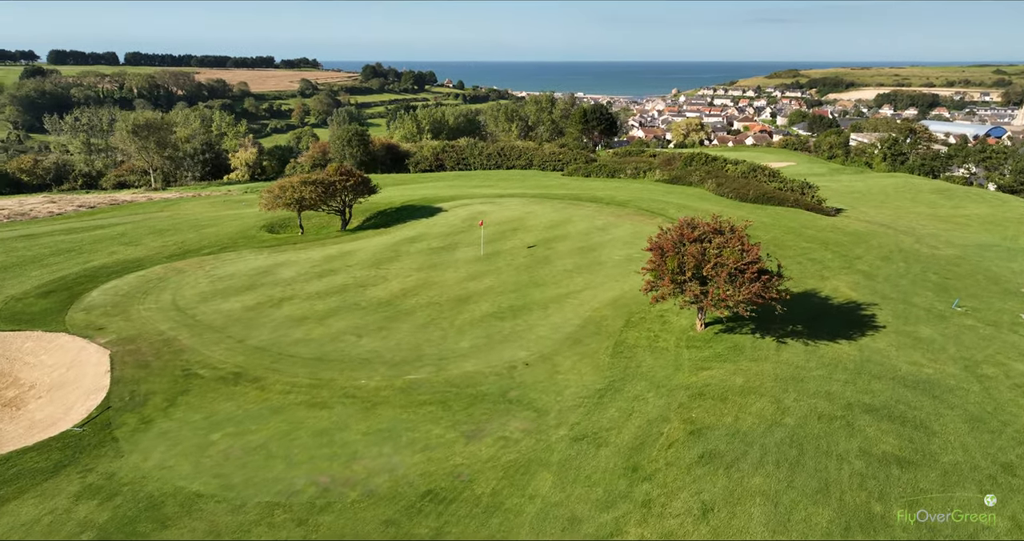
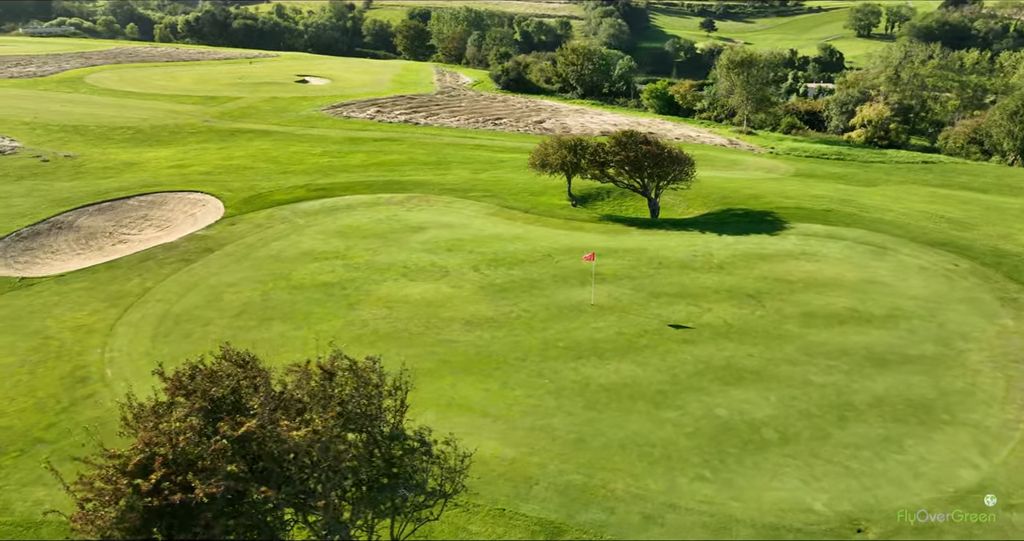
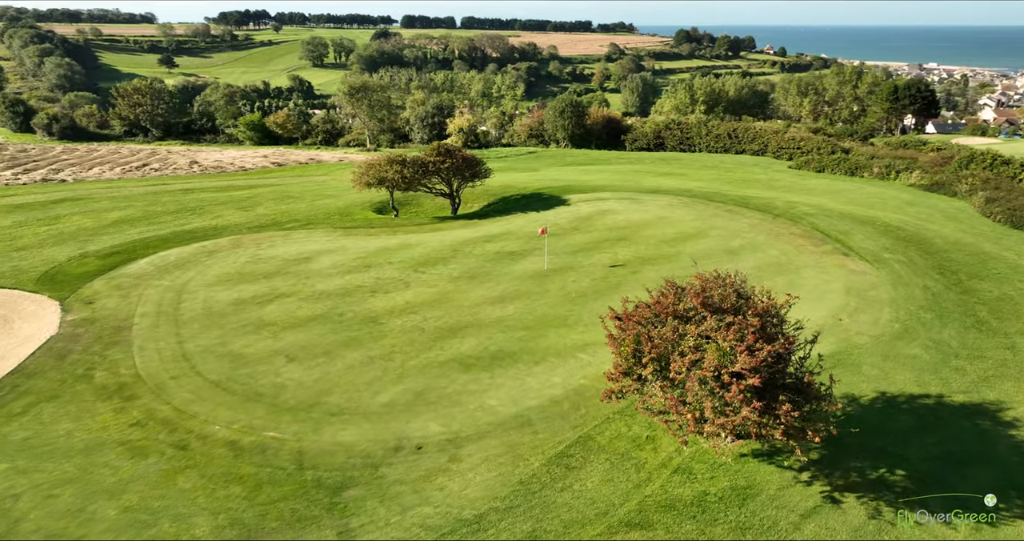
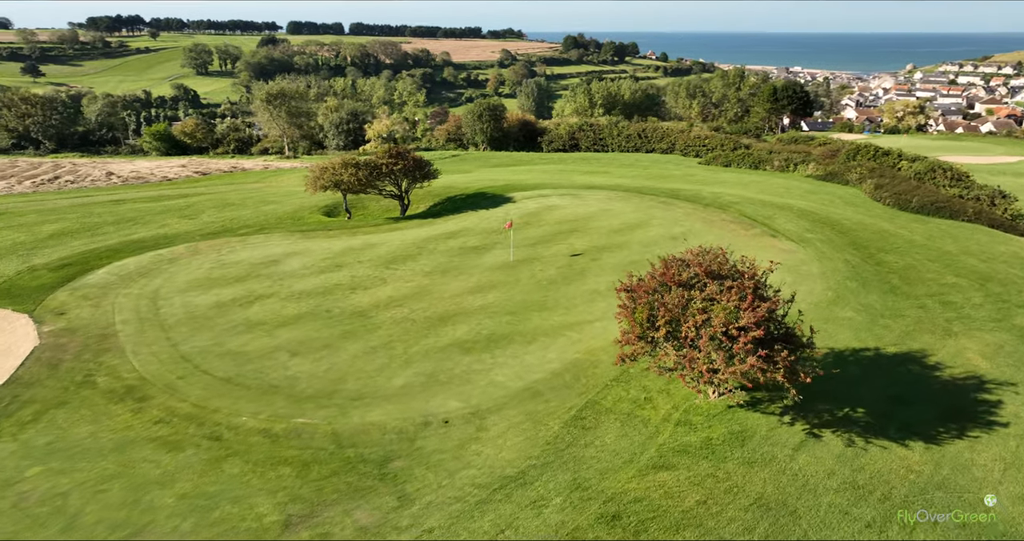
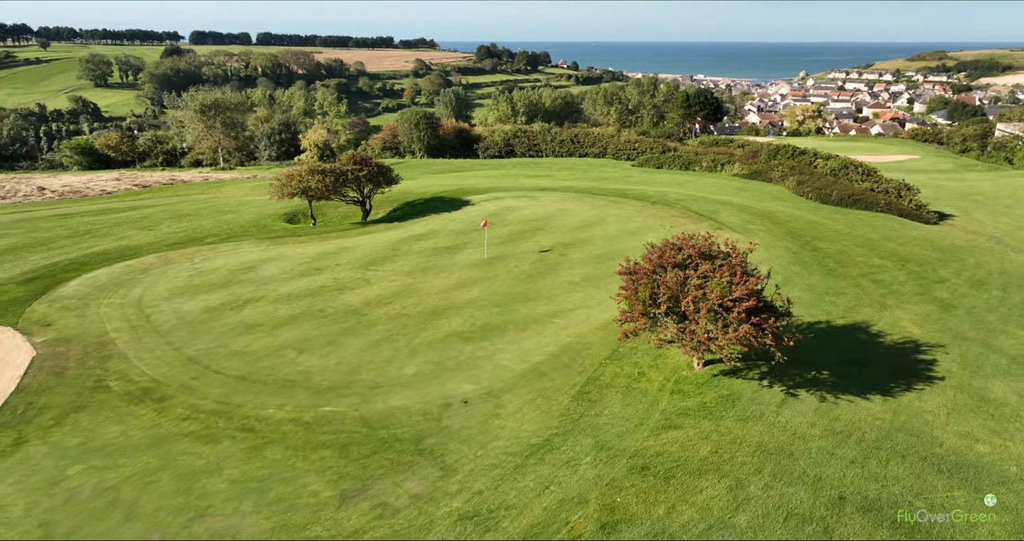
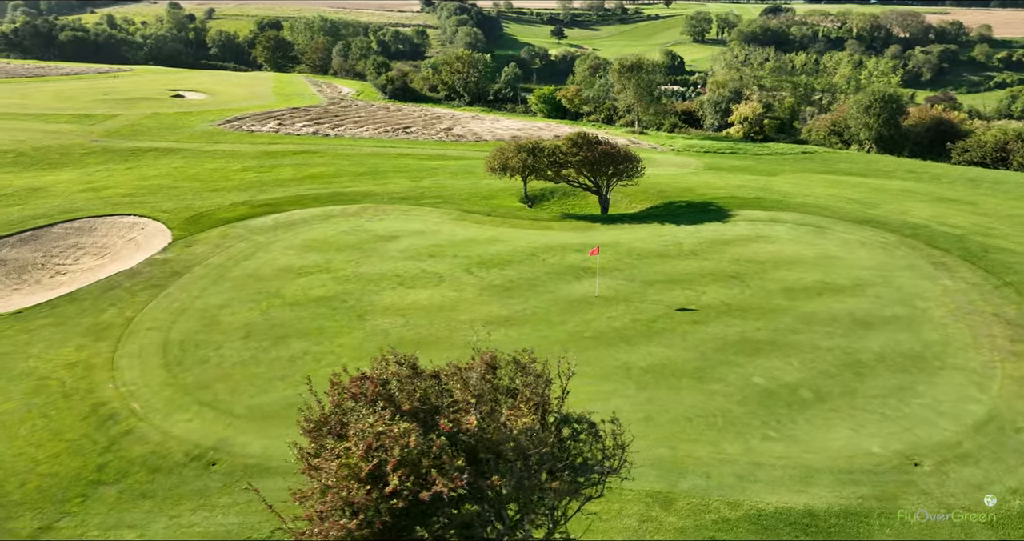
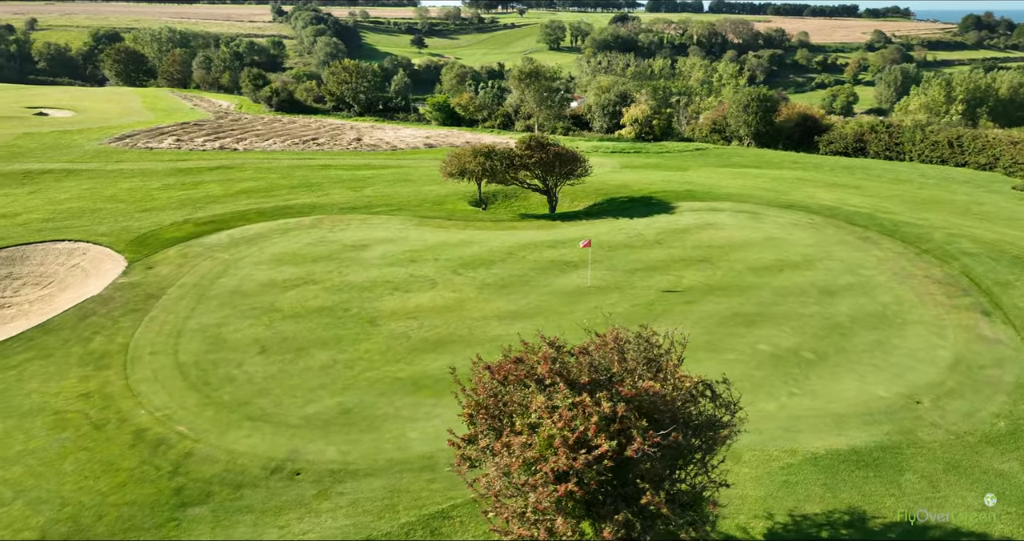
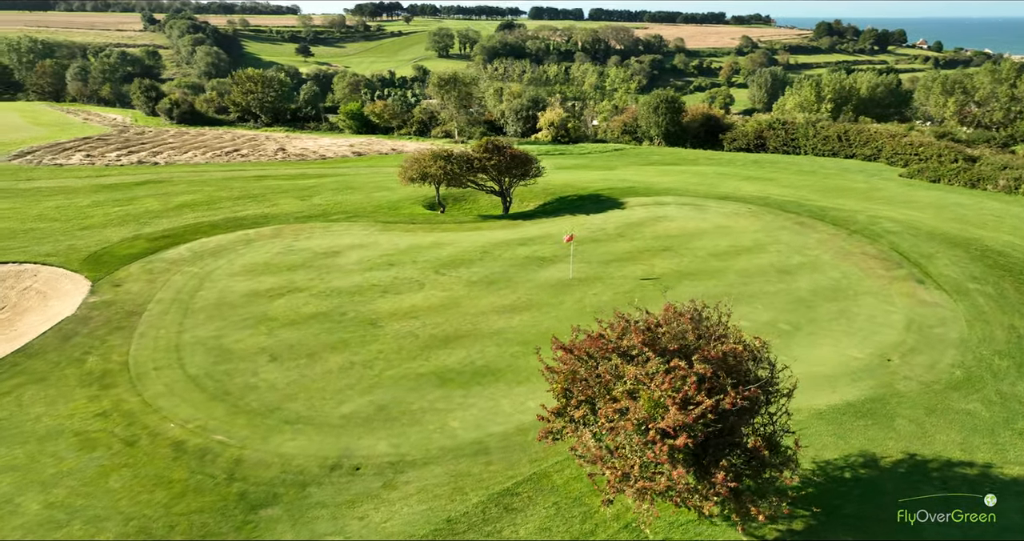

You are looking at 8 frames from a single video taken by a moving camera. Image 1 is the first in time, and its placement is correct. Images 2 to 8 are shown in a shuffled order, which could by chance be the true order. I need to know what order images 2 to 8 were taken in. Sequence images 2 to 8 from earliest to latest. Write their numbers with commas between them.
5, 4, 3, 8, 7, 6, 2
